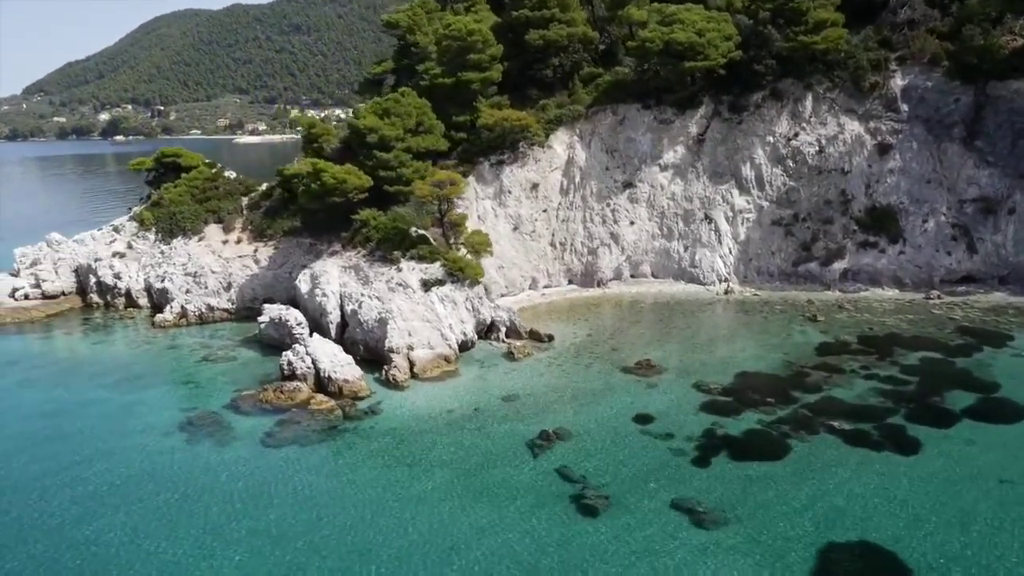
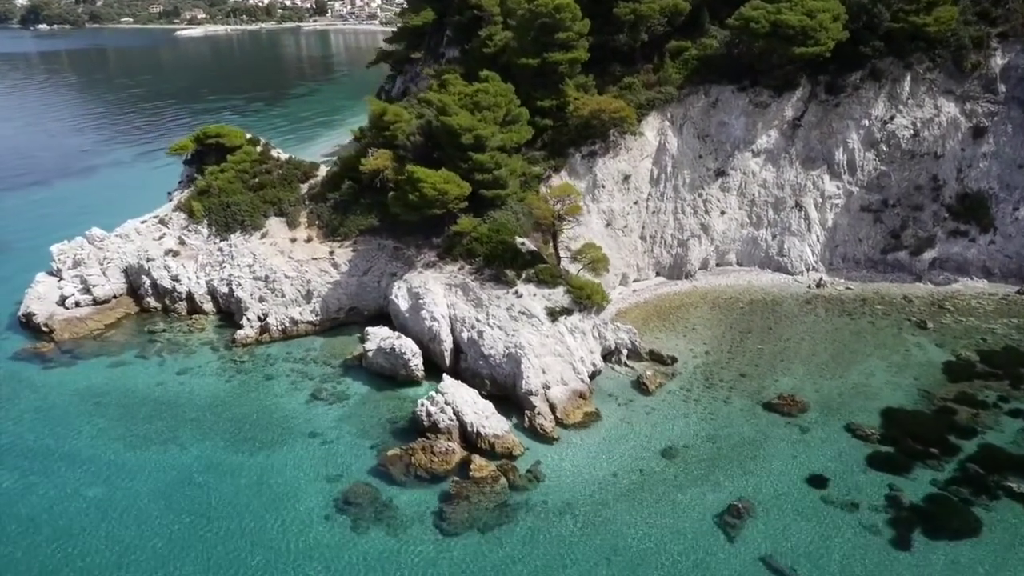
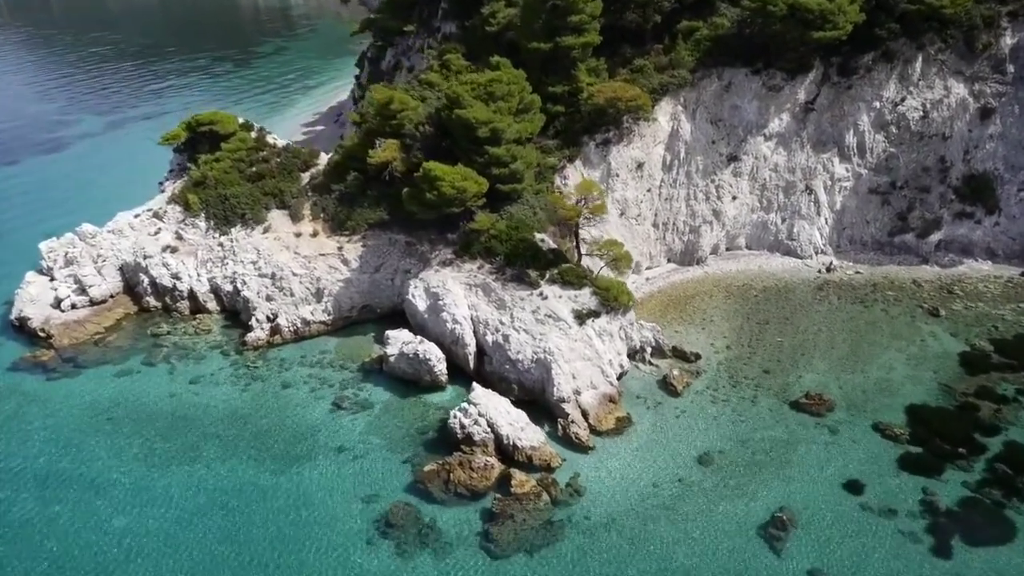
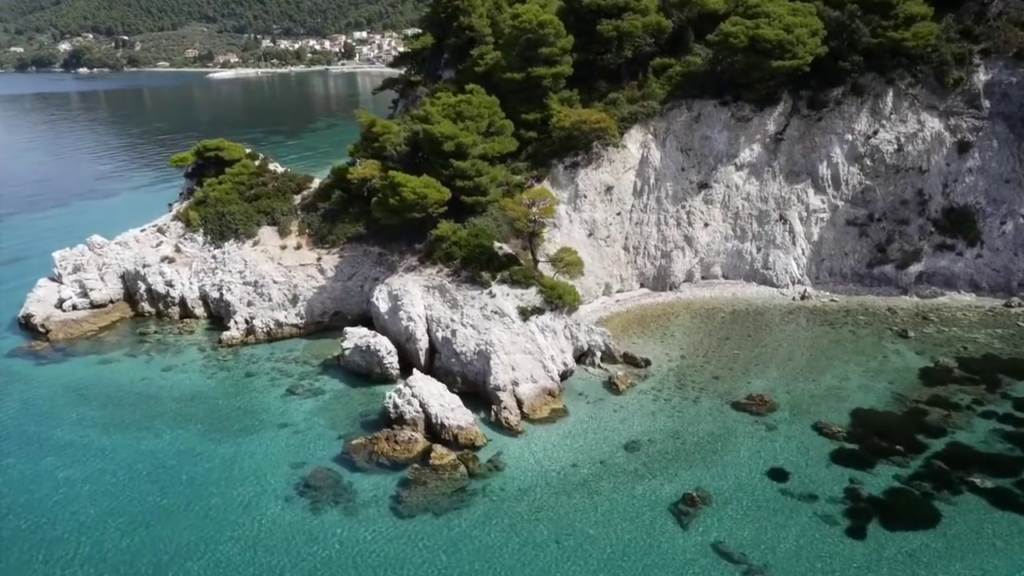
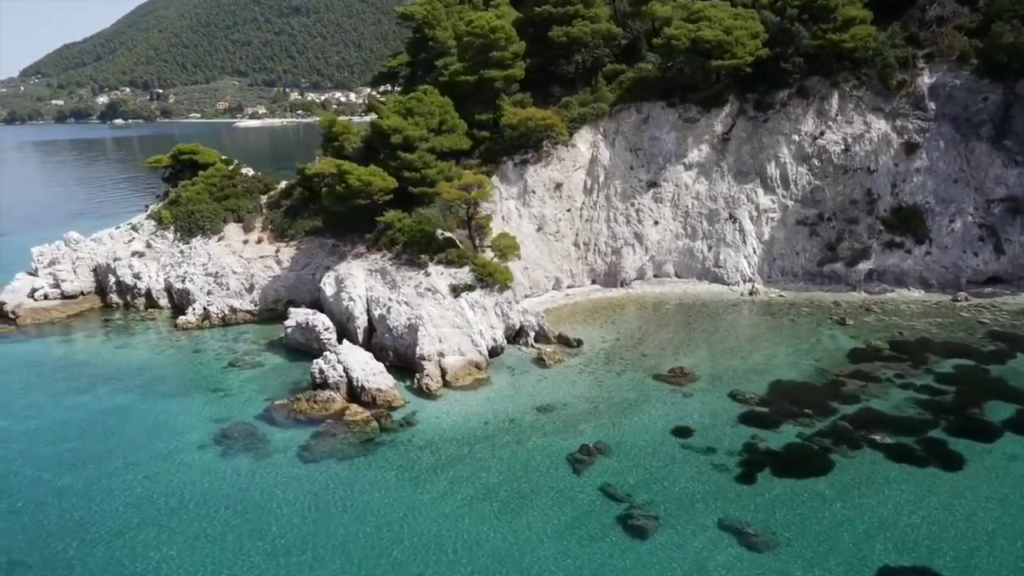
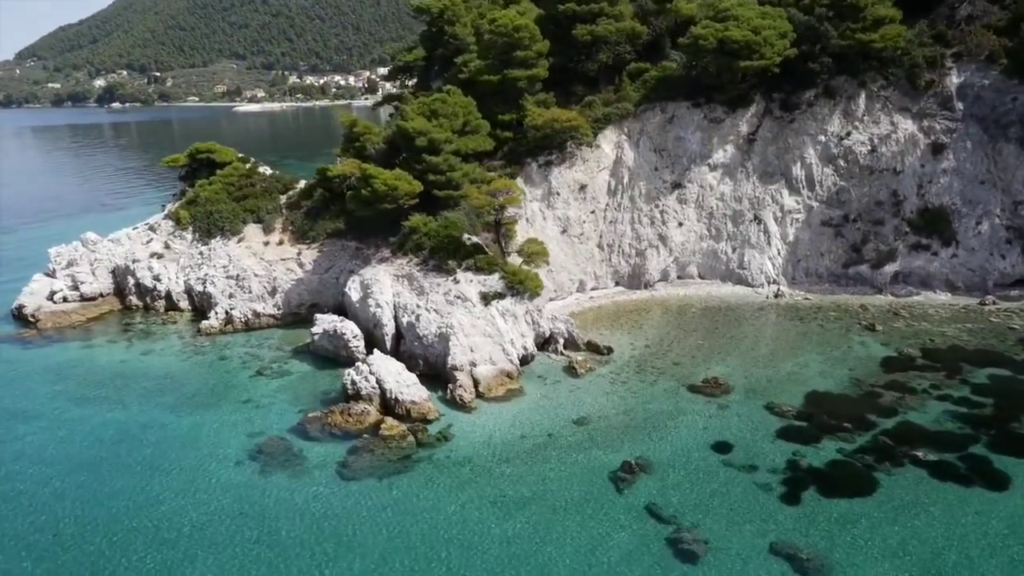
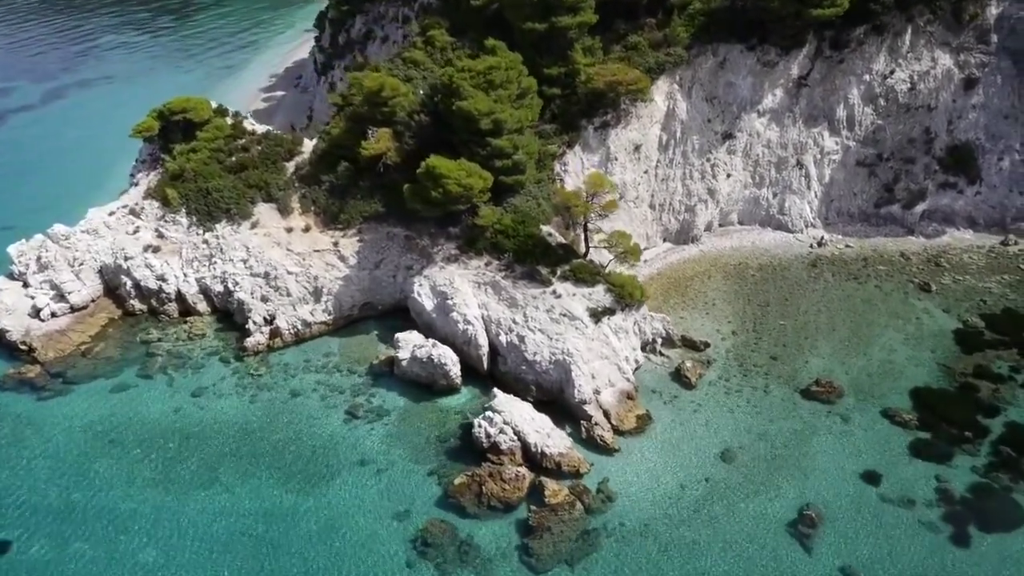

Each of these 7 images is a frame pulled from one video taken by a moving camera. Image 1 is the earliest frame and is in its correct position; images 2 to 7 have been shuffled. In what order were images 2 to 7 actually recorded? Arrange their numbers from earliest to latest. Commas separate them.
5, 6, 4, 2, 3, 7
